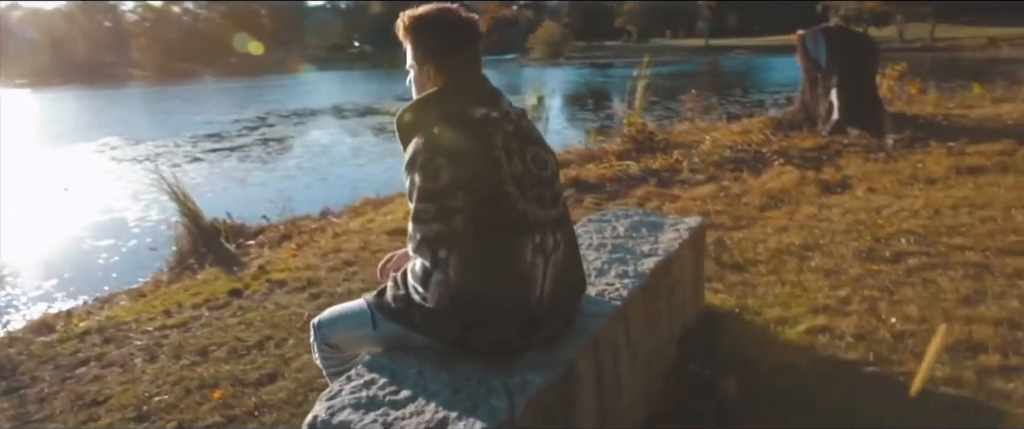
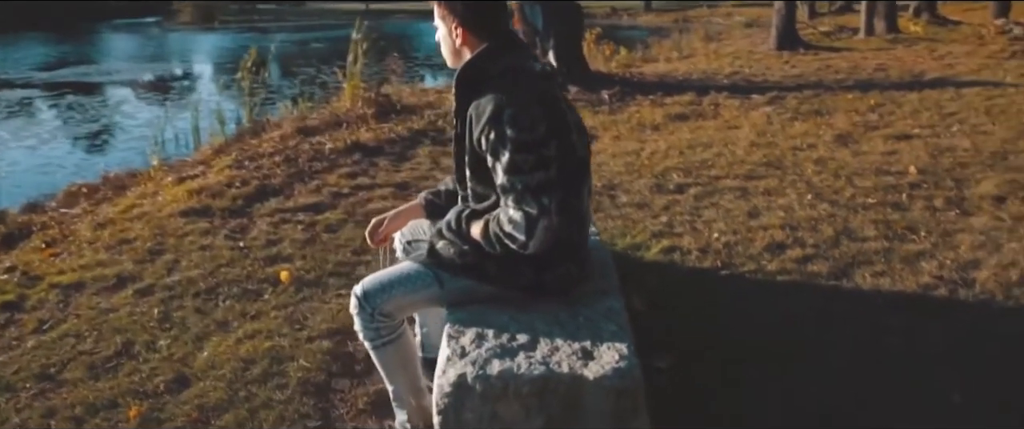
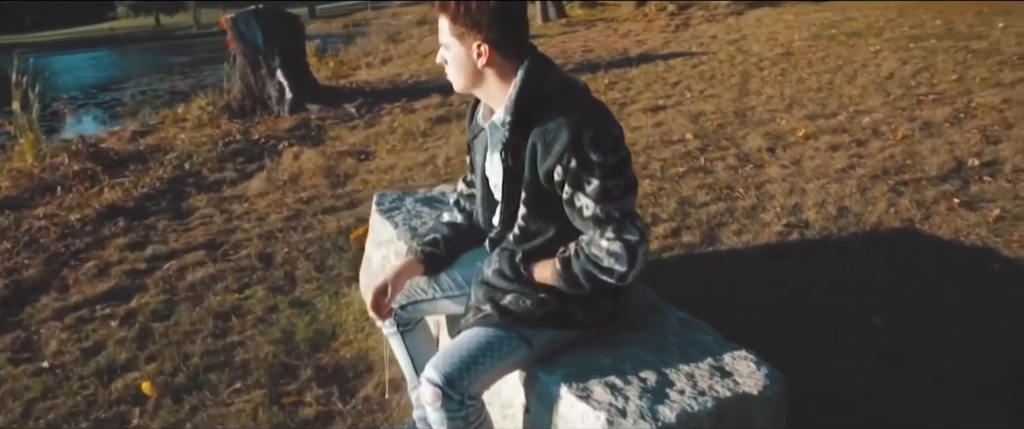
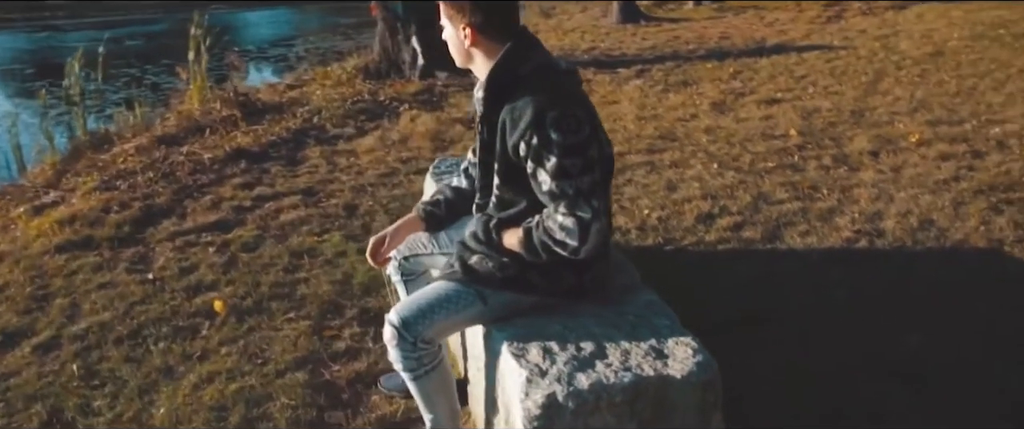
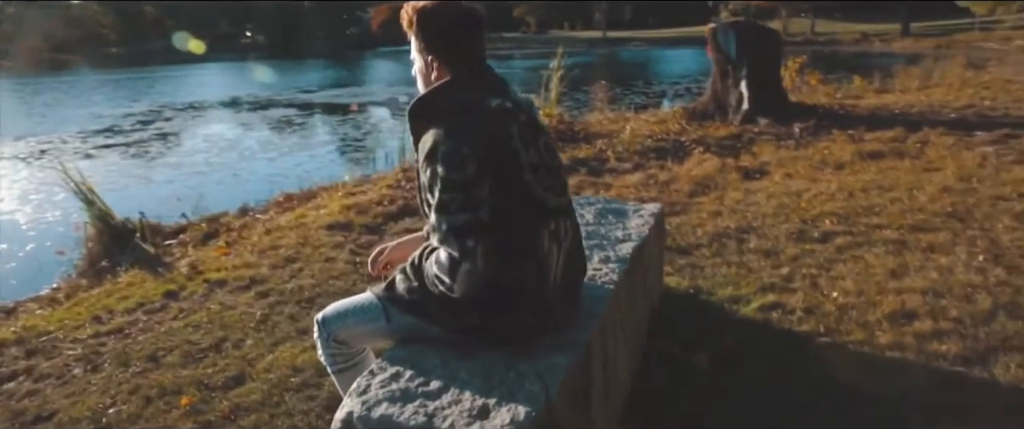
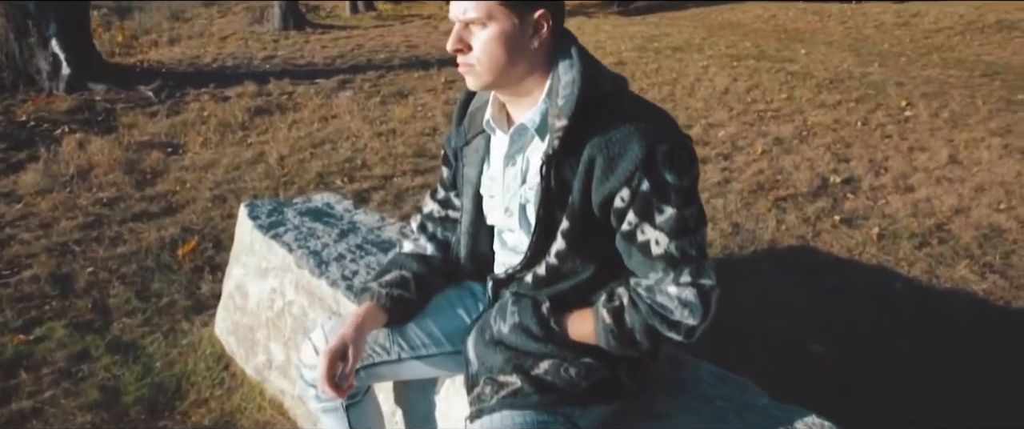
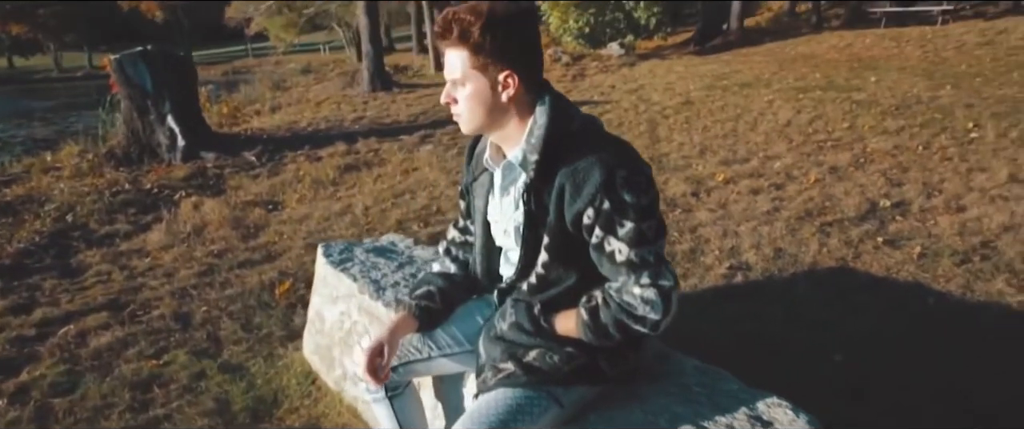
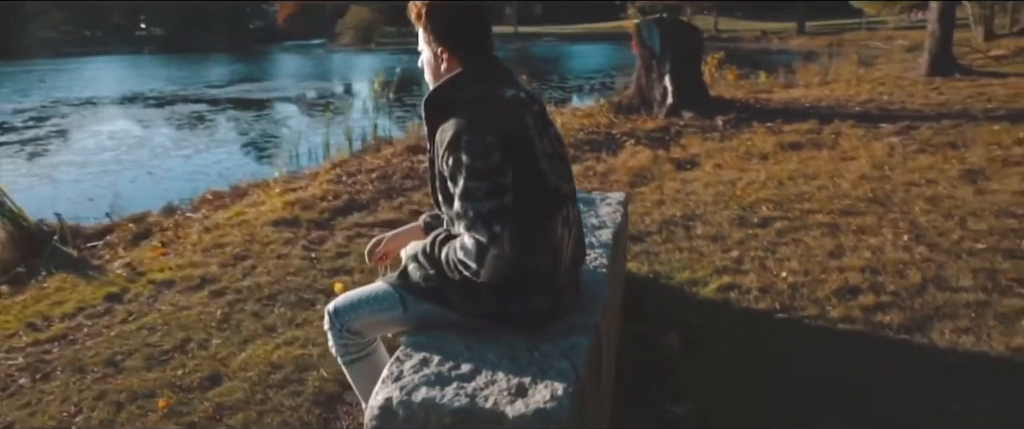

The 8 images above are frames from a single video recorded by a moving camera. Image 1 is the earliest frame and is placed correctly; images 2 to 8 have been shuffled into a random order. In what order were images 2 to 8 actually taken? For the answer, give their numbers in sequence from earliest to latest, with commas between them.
5, 8, 2, 4, 3, 7, 6
